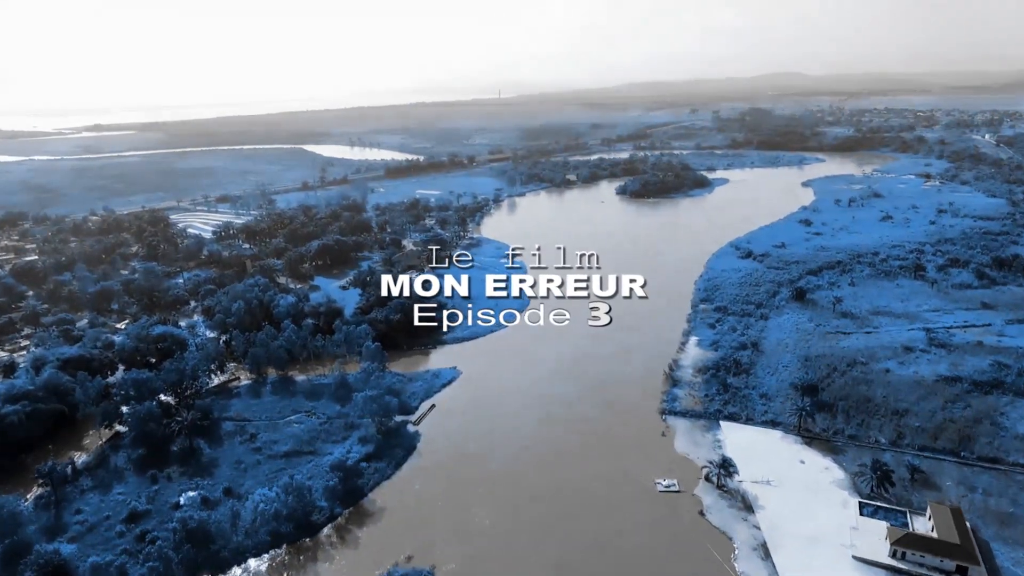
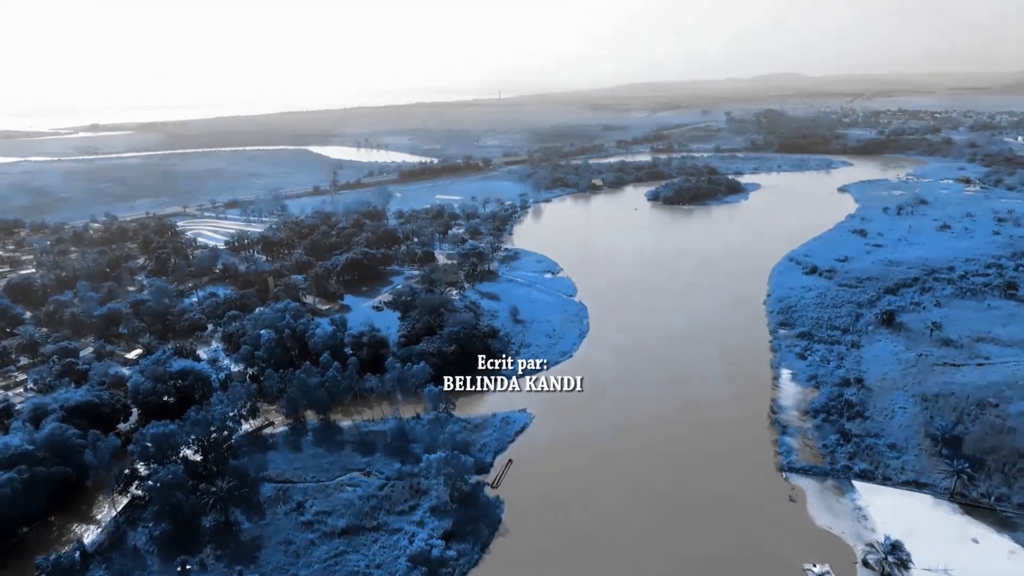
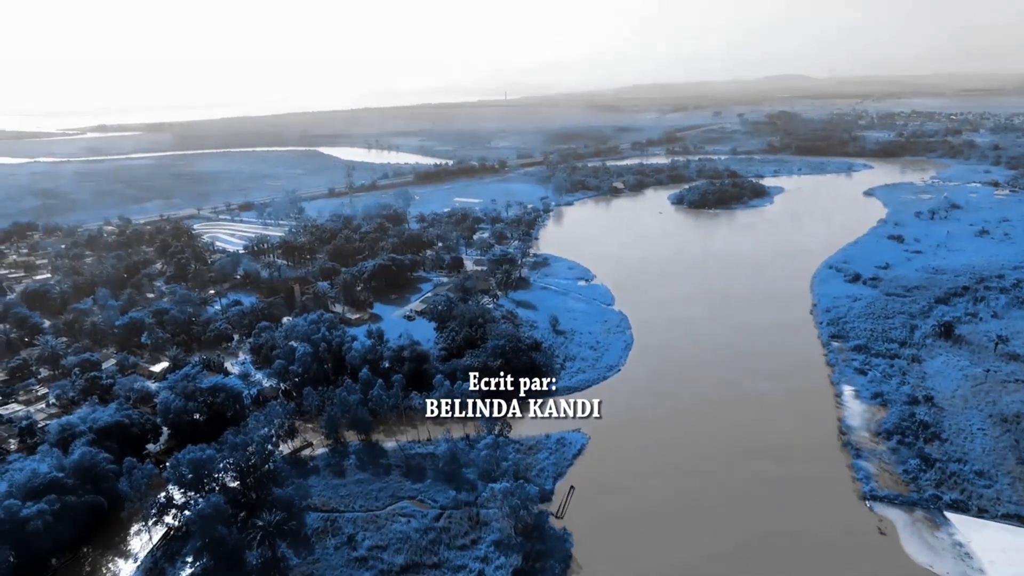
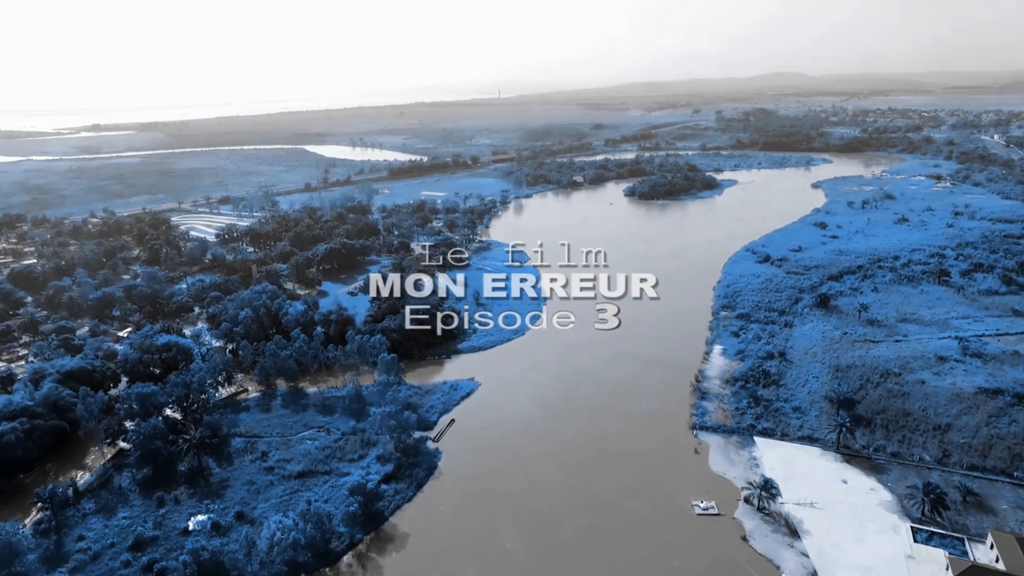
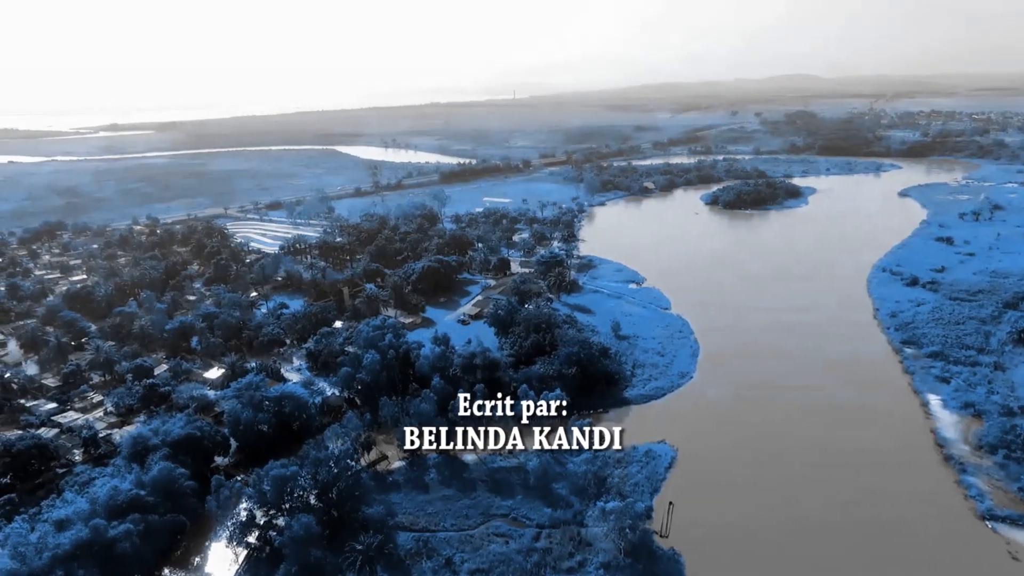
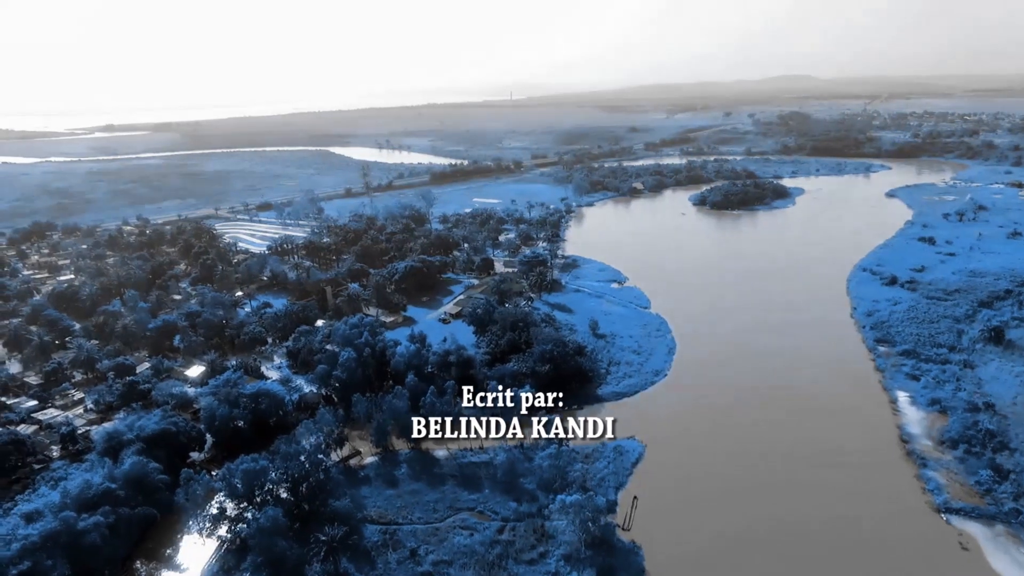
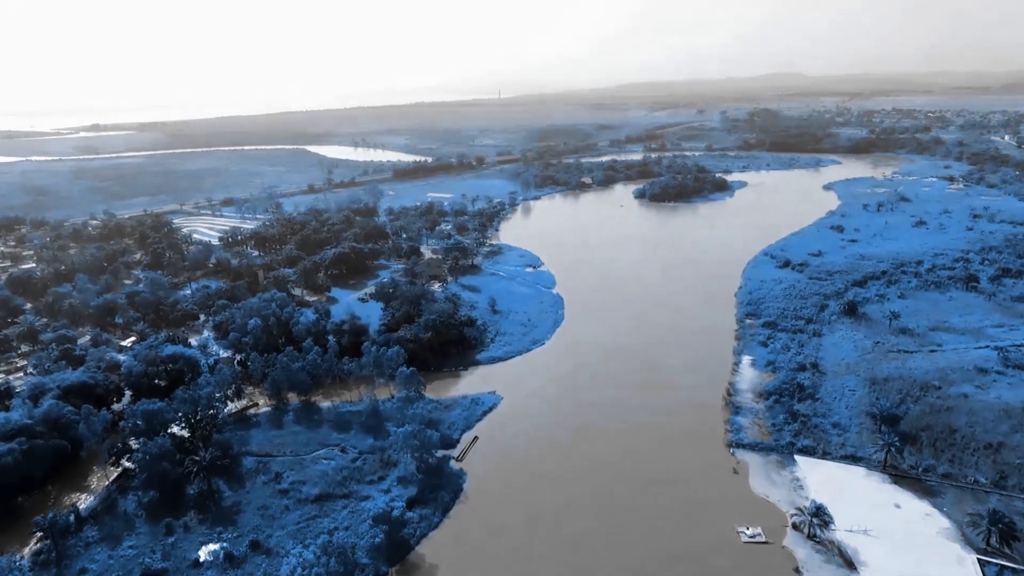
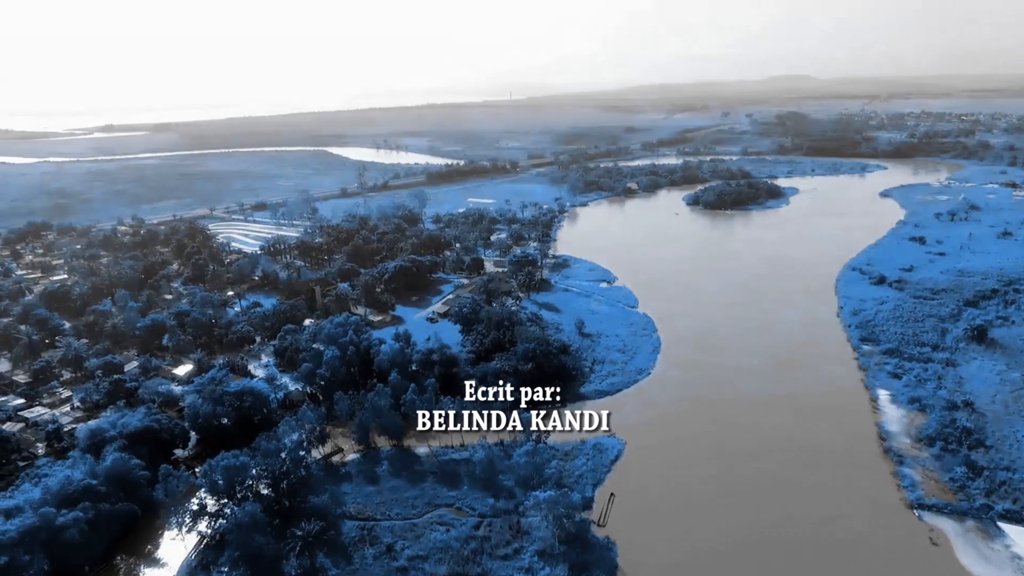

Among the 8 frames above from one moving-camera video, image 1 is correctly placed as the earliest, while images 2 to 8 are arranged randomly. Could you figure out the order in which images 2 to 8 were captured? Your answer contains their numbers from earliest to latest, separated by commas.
4, 7, 2, 3, 8, 6, 5
